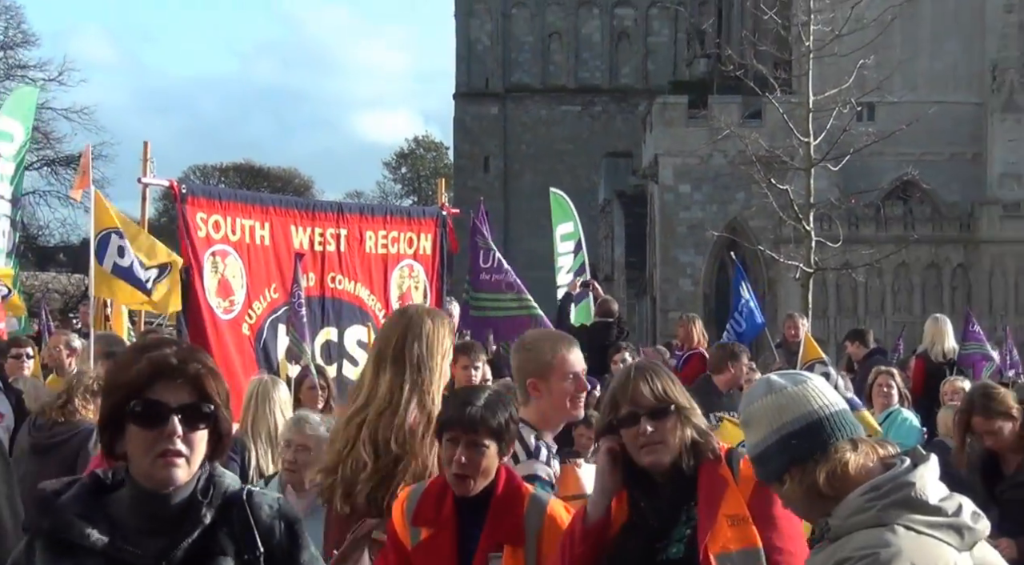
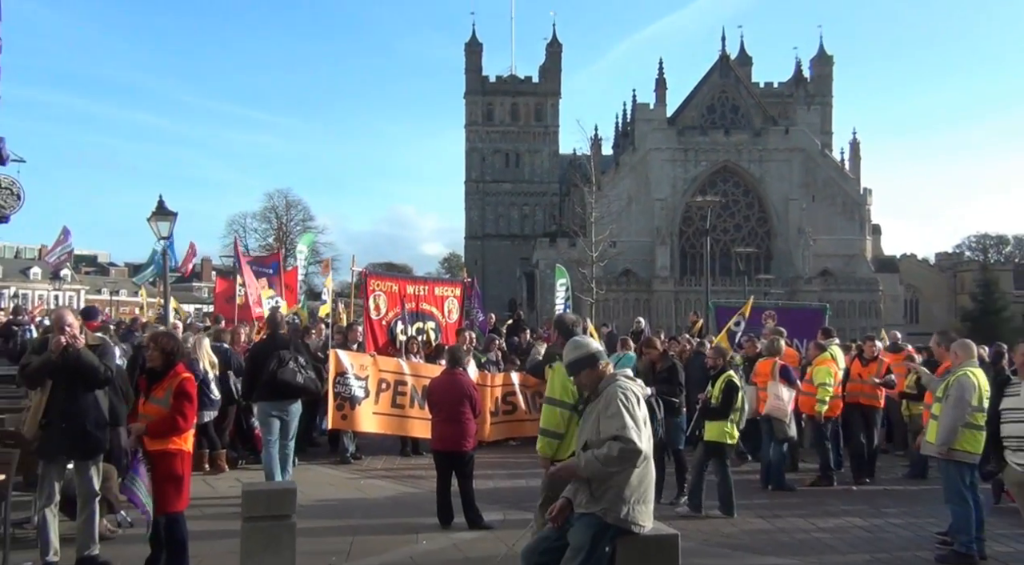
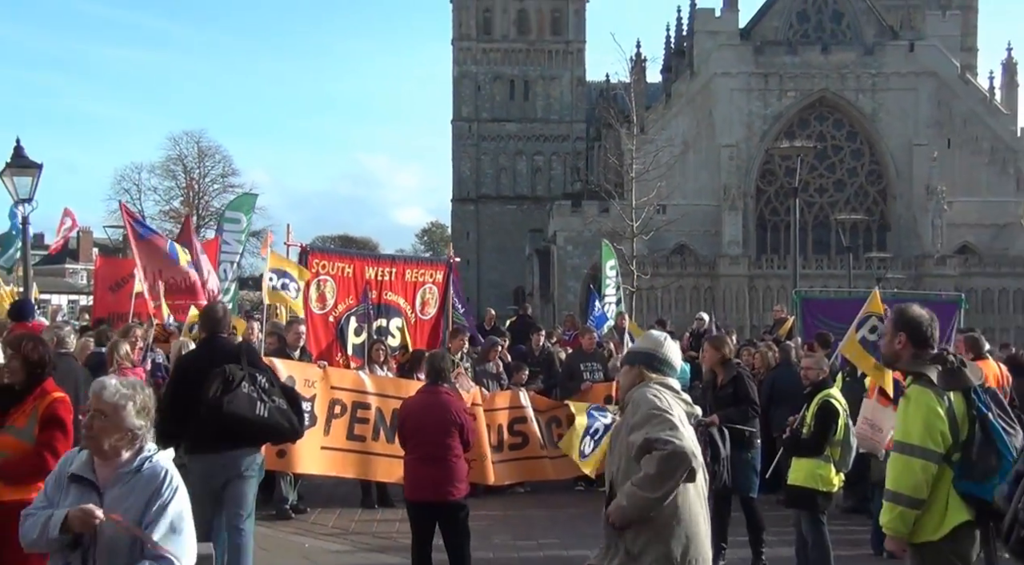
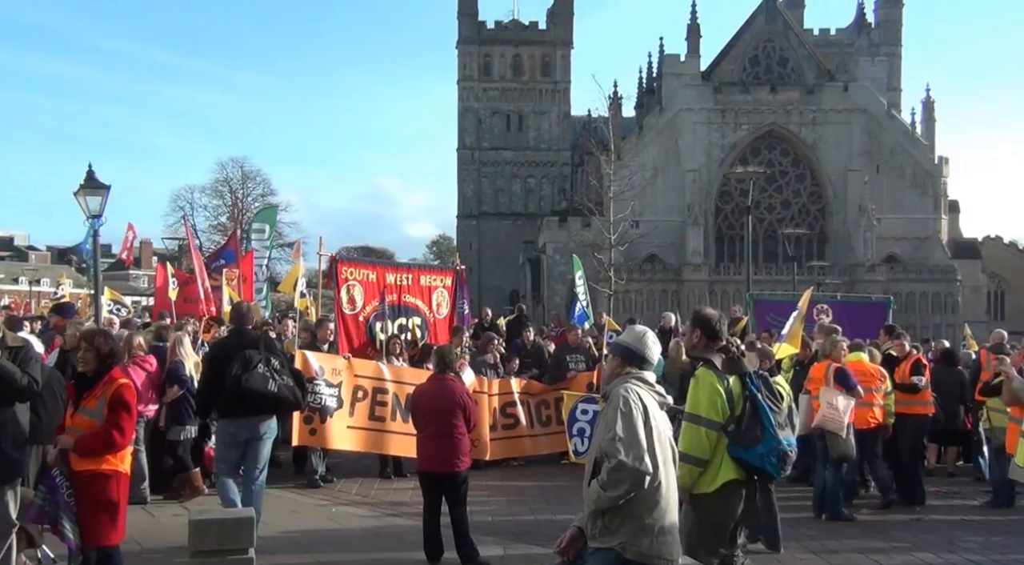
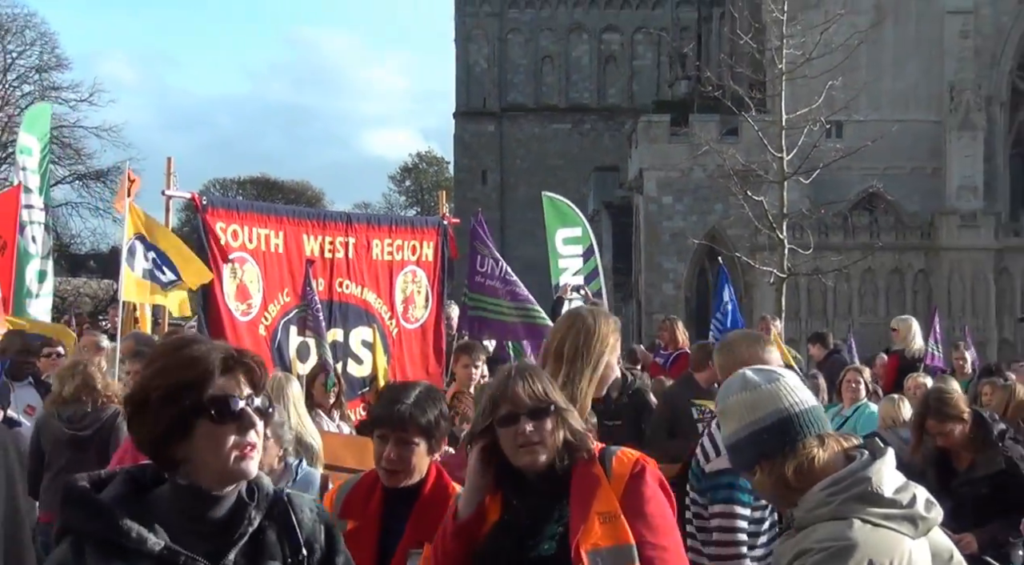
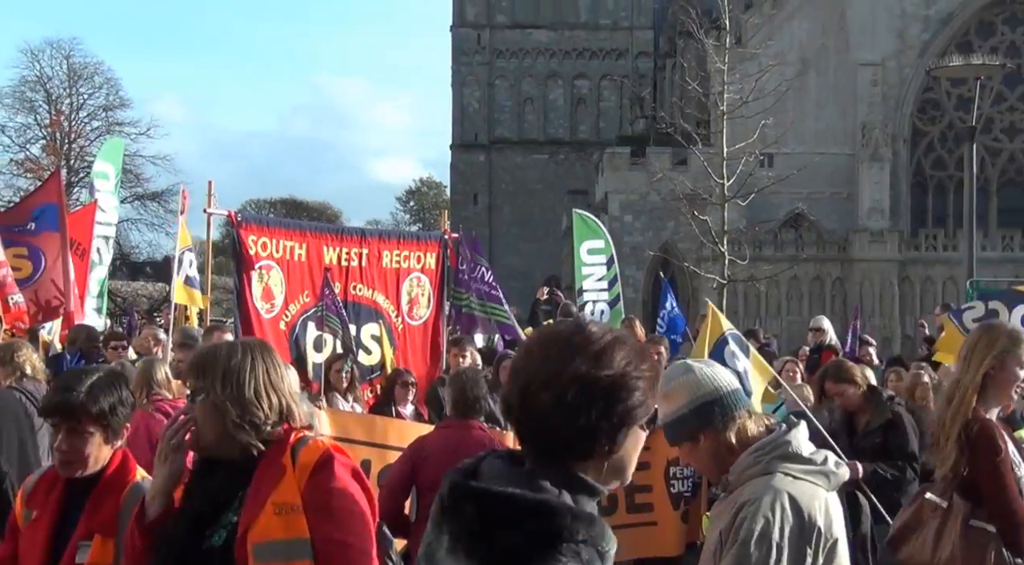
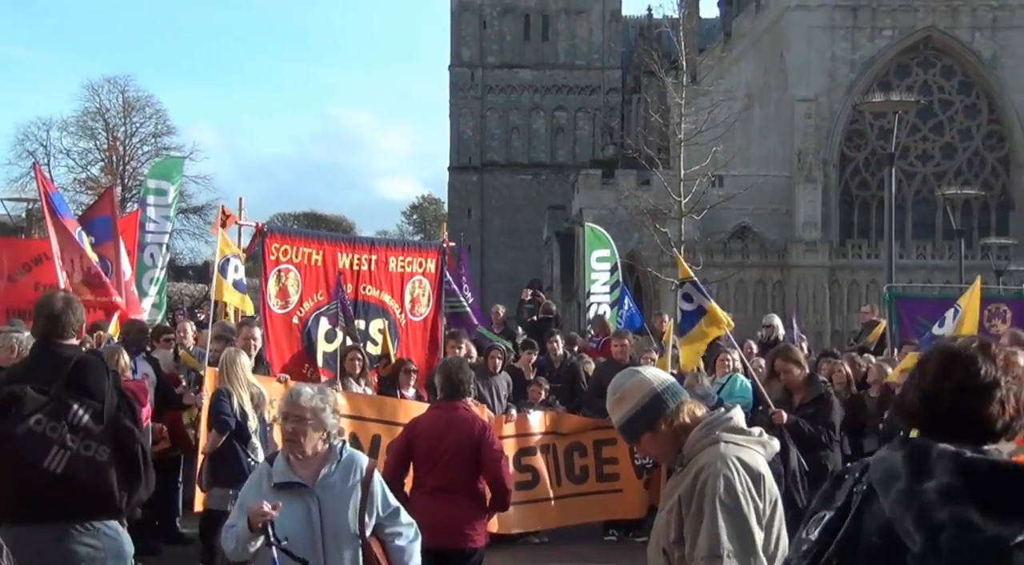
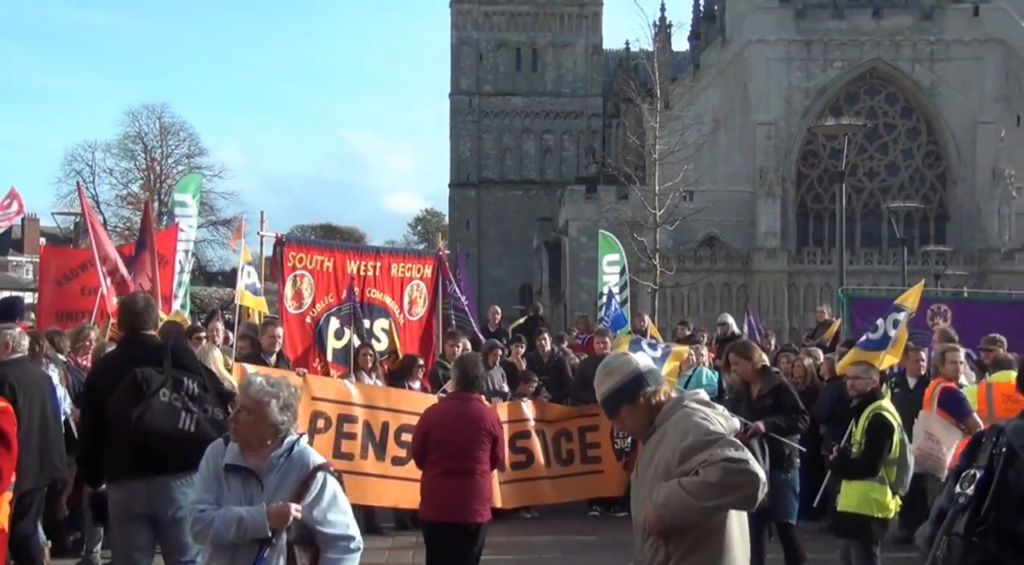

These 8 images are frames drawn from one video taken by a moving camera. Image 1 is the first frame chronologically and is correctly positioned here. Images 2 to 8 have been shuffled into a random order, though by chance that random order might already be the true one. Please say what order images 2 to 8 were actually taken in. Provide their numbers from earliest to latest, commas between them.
5, 6, 7, 8, 3, 4, 2
